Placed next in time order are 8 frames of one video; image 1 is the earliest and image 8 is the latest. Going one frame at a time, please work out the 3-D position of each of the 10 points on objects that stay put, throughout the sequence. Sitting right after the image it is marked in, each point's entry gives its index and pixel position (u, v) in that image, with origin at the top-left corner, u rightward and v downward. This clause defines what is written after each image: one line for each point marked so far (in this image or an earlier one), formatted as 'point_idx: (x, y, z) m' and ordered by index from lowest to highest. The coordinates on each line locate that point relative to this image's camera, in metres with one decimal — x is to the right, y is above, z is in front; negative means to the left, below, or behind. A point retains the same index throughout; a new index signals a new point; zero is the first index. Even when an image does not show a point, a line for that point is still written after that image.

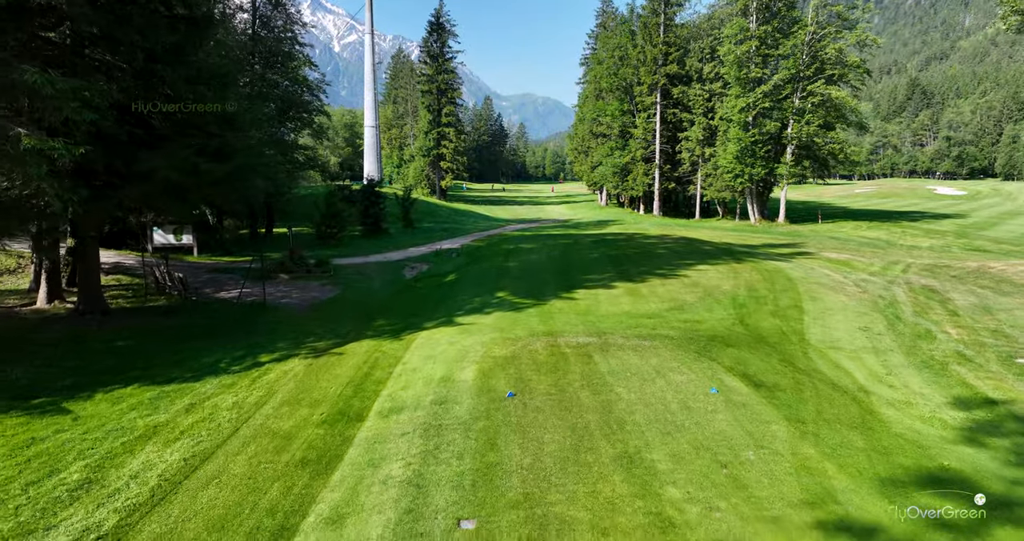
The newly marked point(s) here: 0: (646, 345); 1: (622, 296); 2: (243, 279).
0: (+2.1, -1.2, +9.4) m
1: (+2.5, -0.6, +13.4) m
2: (-7.8, -0.3, +17.0) m
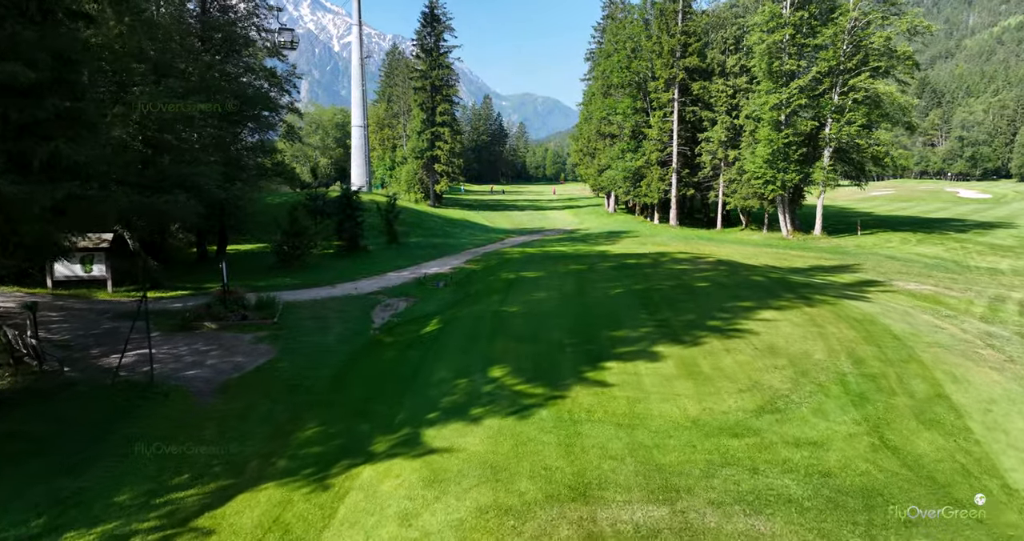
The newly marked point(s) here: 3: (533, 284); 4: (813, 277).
0: (+2.2, -2.3, +5.1) m
1: (+2.5, -1.7, +9.1) m
2: (-7.7, -1.4, +12.6) m
3: (+0.5, -0.4, +17.0) m
4: (+9.9, -0.2, +19.4) m
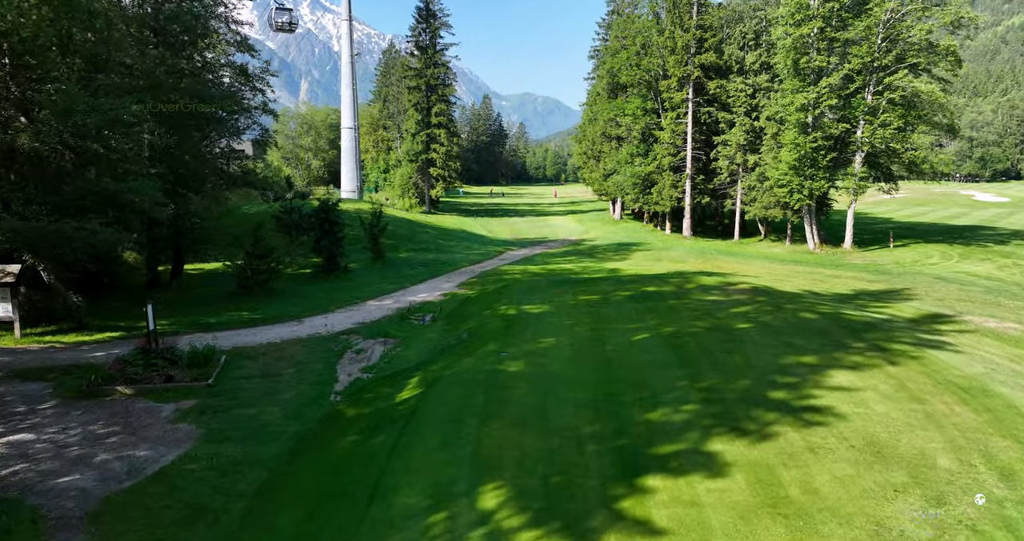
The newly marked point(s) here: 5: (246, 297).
0: (+2.2, -3.1, +2.1) m
1: (+2.5, -2.5, +6.1) m
2: (-7.7, -2.2, +9.7) m
3: (+0.5, -1.3, +14.0) m
4: (+9.9, -1.1, +16.4) m
5: (-8.3, -0.8, +18.5) m
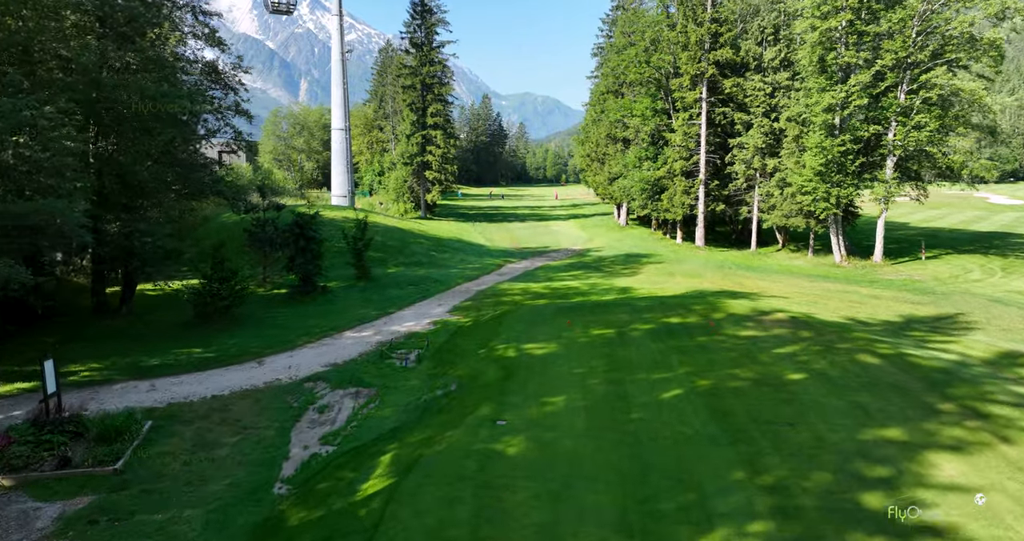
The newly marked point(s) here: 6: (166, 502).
0: (+2.1, -3.8, -0.4) m
1: (+2.5, -3.2, +3.6) m
2: (-7.7, -2.9, +7.2) m
3: (+0.5, -2.0, +11.5) m
4: (+9.8, -1.8, +13.9) m
5: (-8.3, -1.5, +16.0) m
6: (-4.5, -3.0, +7.7) m
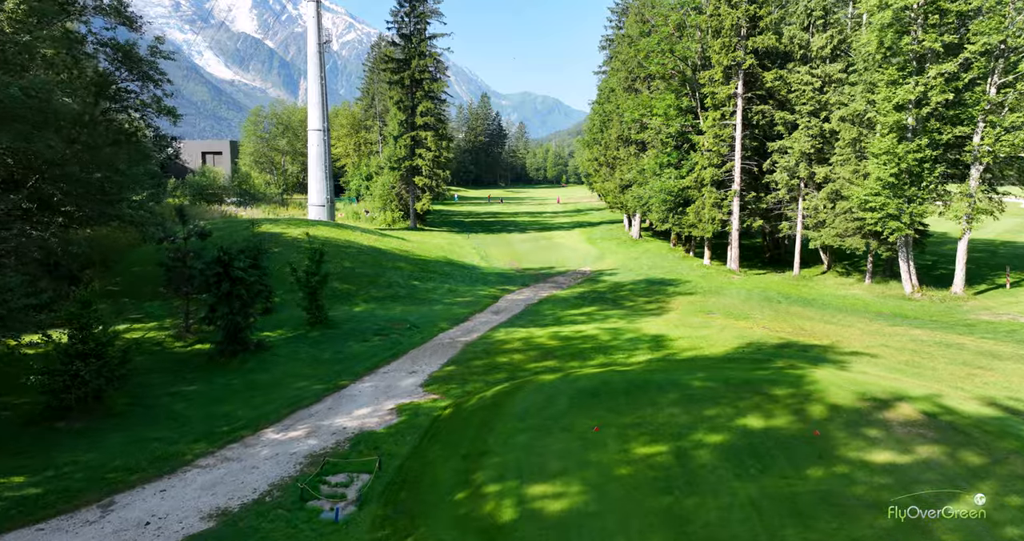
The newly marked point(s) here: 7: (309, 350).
0: (+2.1, -5.1, -5.5) m
1: (+2.5, -4.5, -1.5) m
2: (-7.8, -4.2, +2.1) m
3: (+0.5, -3.3, +6.4) m
4: (+9.8, -3.1, +8.8) m
5: (-8.4, -2.8, +10.9) m
6: (-4.5, -4.3, +2.6) m
7: (-5.4, -2.1, +15.8) m
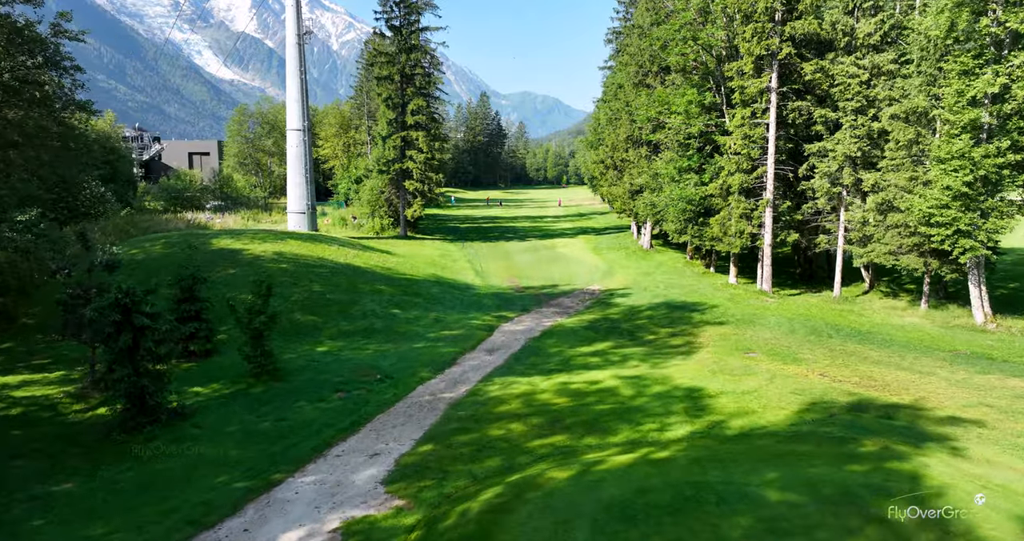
0: (+2.1, -6.0, -9.1) m
1: (+2.4, -5.4, -5.2) m
2: (-7.8, -5.1, -1.6) m
3: (+0.4, -4.1, +2.7) m
4: (+9.7, -3.9, +5.2) m
5: (-8.4, -3.7, +7.3) m
6: (-4.6, -5.2, -1.0) m
7: (-5.5, -2.9, +12.2) m
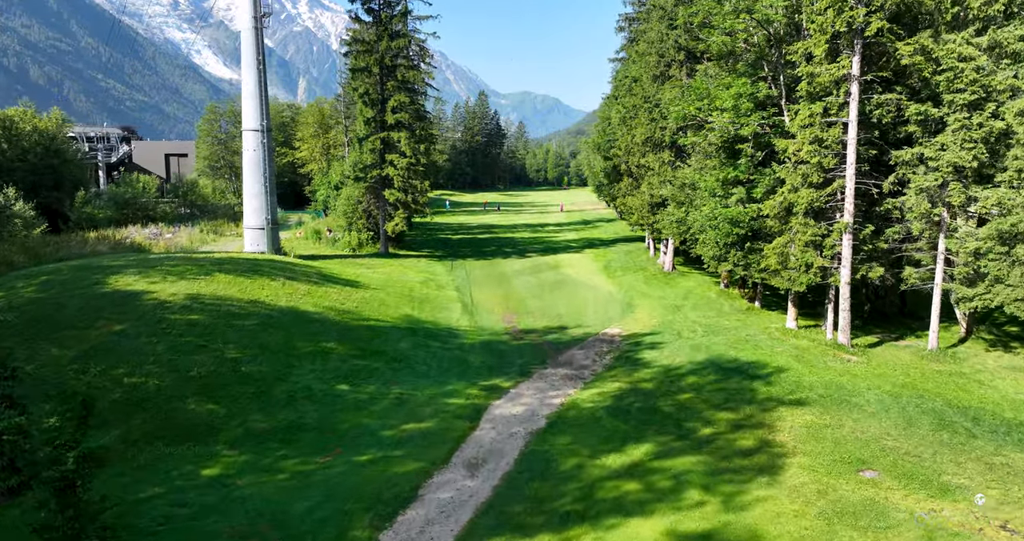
0: (+1.9, -7.4, -14.9) m
1: (+2.3, -6.8, -11.0) m
2: (-8.0, -6.5, -7.4) m
3: (+0.3, -5.6, -3.1) m
4: (+9.6, -5.4, -0.6) m
5: (-8.5, -5.1, +1.5) m
6: (-4.7, -6.6, -6.8) m
7: (-5.6, -4.4, +6.3) m
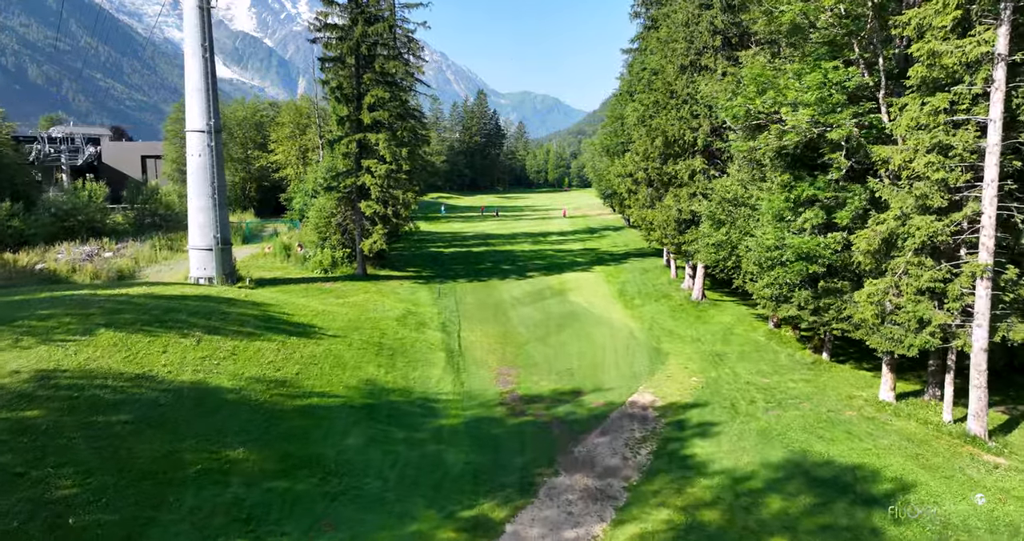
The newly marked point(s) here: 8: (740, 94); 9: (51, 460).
0: (+1.9, -8.8, -20.3) m
1: (+2.2, -8.2, -16.3) m
2: (-8.0, -7.8, -12.7) m
3: (+0.2, -6.9, -8.4) m
4: (+9.6, -6.7, -6.0) m
5: (-8.6, -6.4, -3.9) m
6: (-4.8, -7.9, -12.2) m
7: (-5.6, -5.7, +1.0) m
8: (+6.8, +5.4, +17.9) m
9: (-7.4, -3.0, +9.7) m
